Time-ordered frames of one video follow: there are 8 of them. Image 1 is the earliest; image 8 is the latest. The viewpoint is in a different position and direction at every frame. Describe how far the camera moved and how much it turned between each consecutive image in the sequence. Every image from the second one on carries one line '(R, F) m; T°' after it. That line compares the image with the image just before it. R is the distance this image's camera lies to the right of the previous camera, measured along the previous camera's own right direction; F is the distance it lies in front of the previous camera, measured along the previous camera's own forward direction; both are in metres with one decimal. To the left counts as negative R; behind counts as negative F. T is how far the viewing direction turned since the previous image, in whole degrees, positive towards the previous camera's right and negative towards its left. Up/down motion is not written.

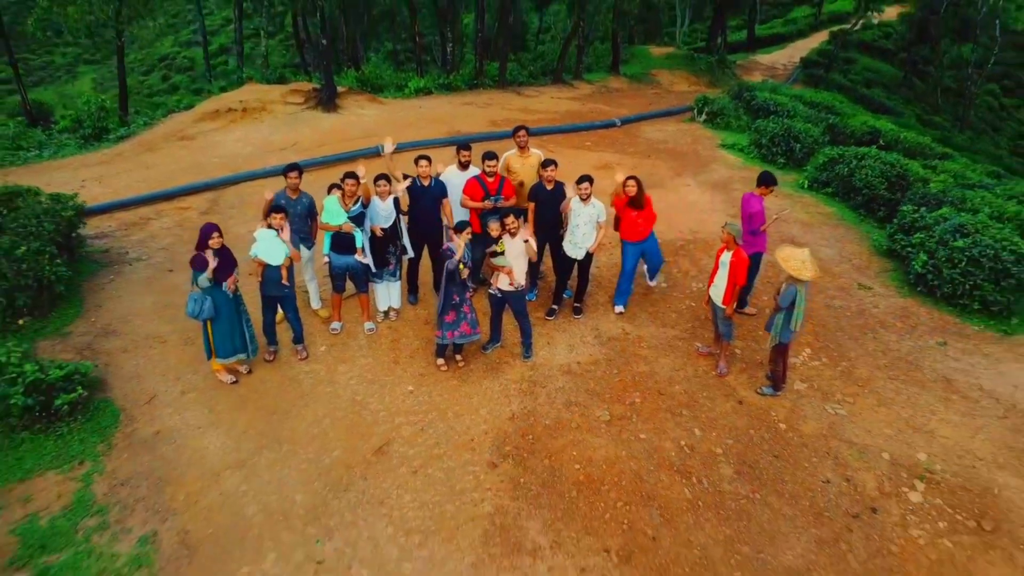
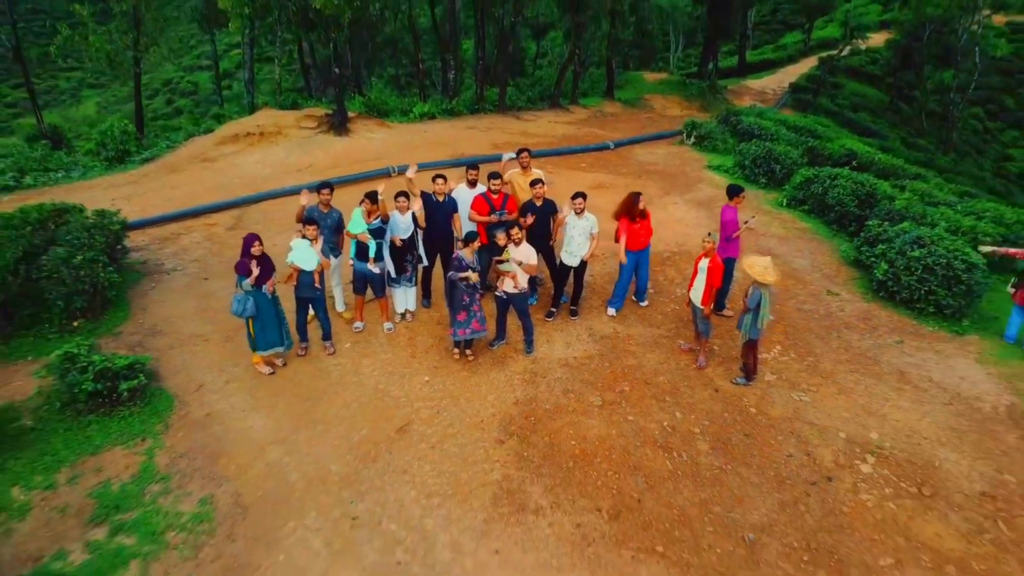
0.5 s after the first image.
(0.0, -0.5) m; 0°
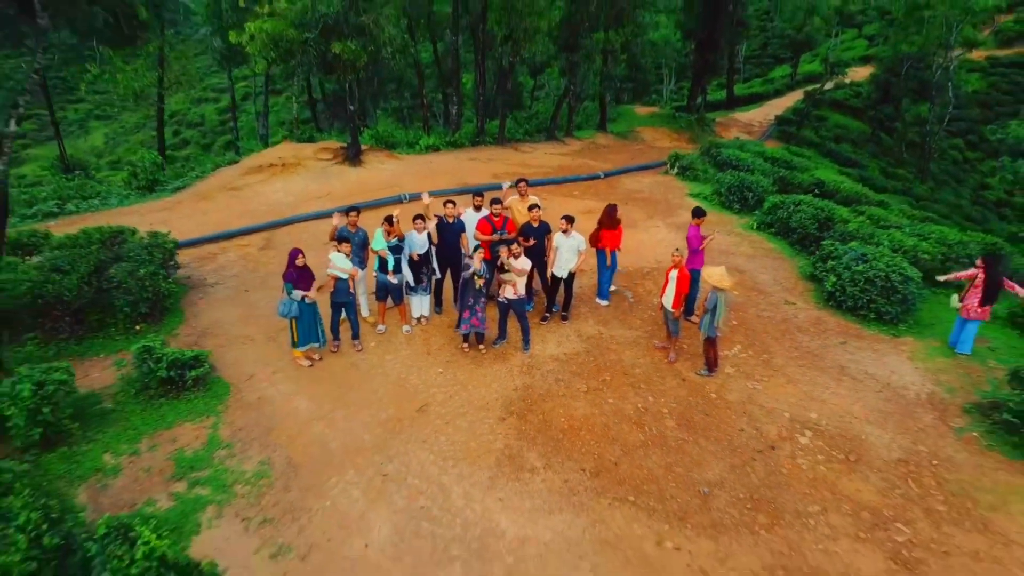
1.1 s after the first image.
(0.0, -0.8) m; 0°
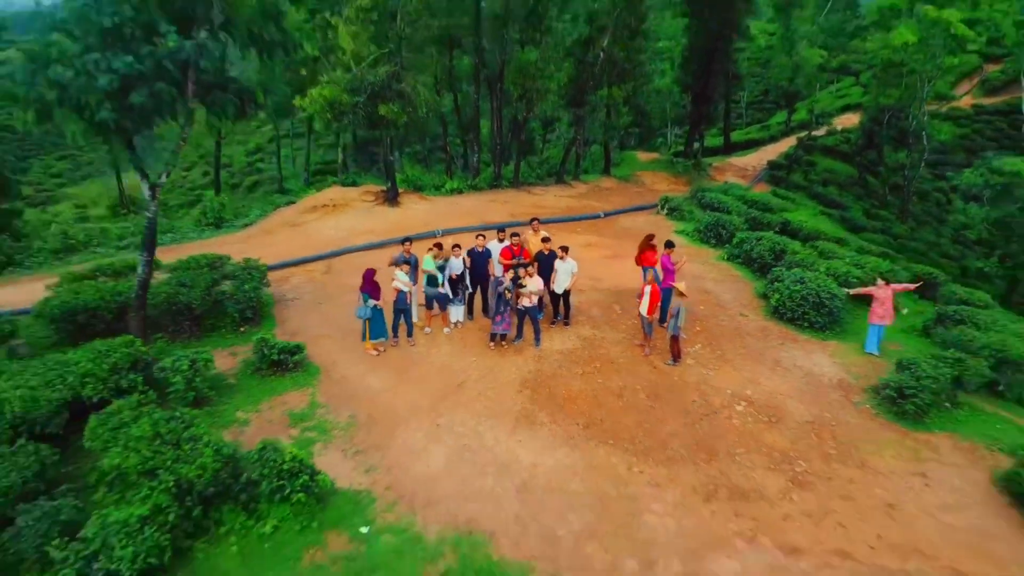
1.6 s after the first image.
(0.0, -1.8) m; -1°
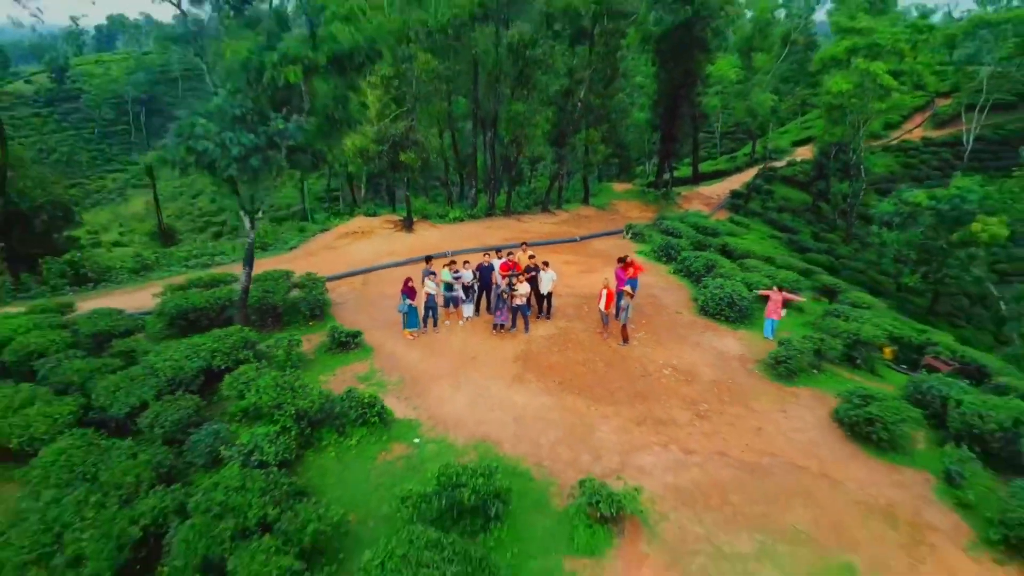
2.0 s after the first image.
(-0.1, -2.8) m; +1°
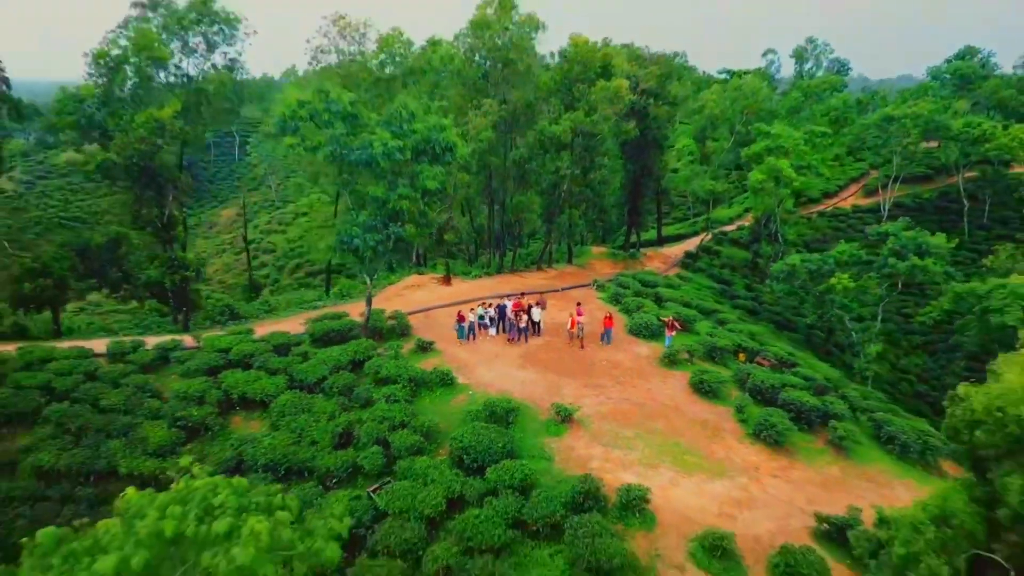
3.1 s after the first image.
(-0.1, -7.5) m; 0°
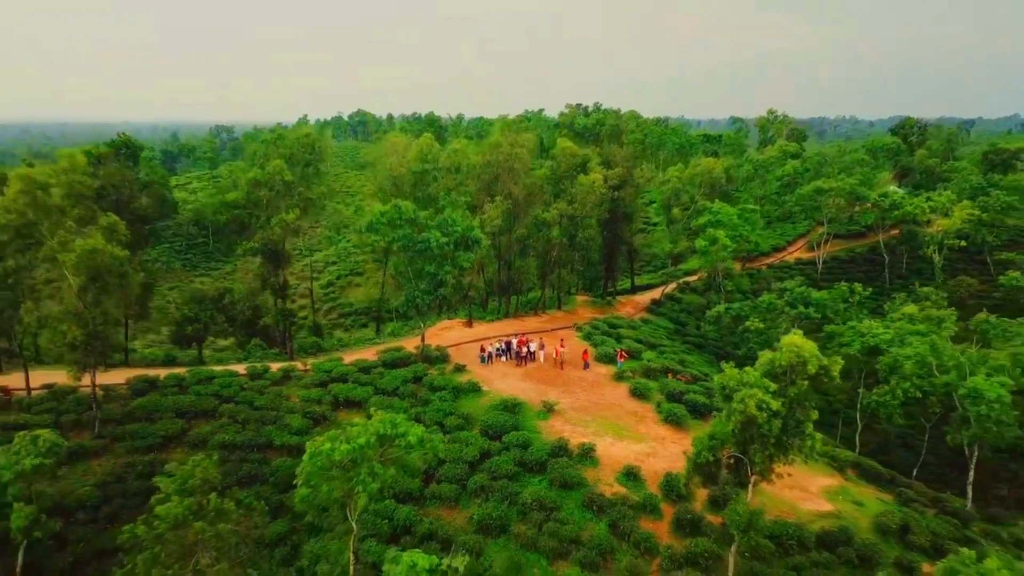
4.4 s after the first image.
(-0.1, -9.2) m; 0°
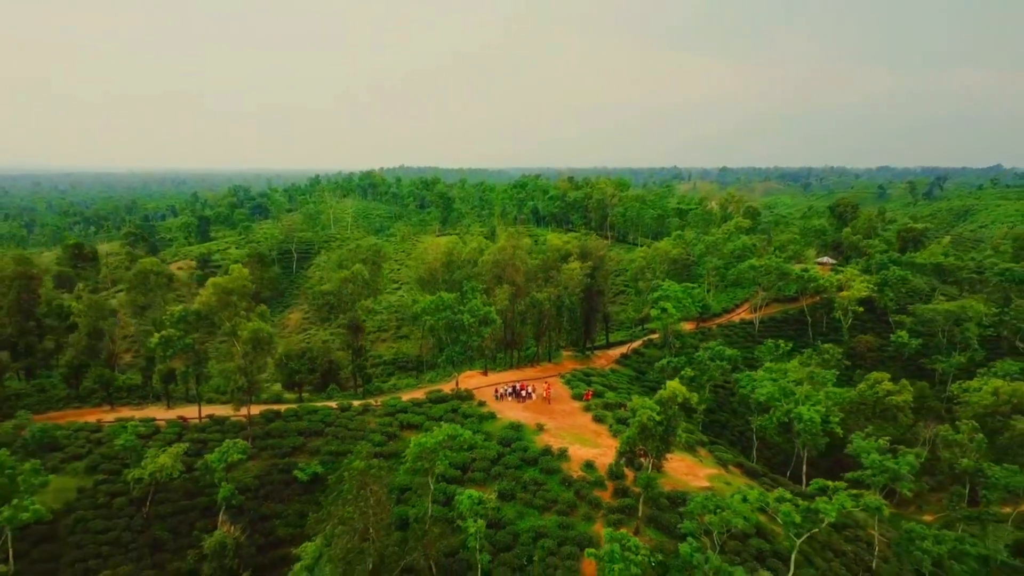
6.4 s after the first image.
(-0.3, -13.6) m; 0°
